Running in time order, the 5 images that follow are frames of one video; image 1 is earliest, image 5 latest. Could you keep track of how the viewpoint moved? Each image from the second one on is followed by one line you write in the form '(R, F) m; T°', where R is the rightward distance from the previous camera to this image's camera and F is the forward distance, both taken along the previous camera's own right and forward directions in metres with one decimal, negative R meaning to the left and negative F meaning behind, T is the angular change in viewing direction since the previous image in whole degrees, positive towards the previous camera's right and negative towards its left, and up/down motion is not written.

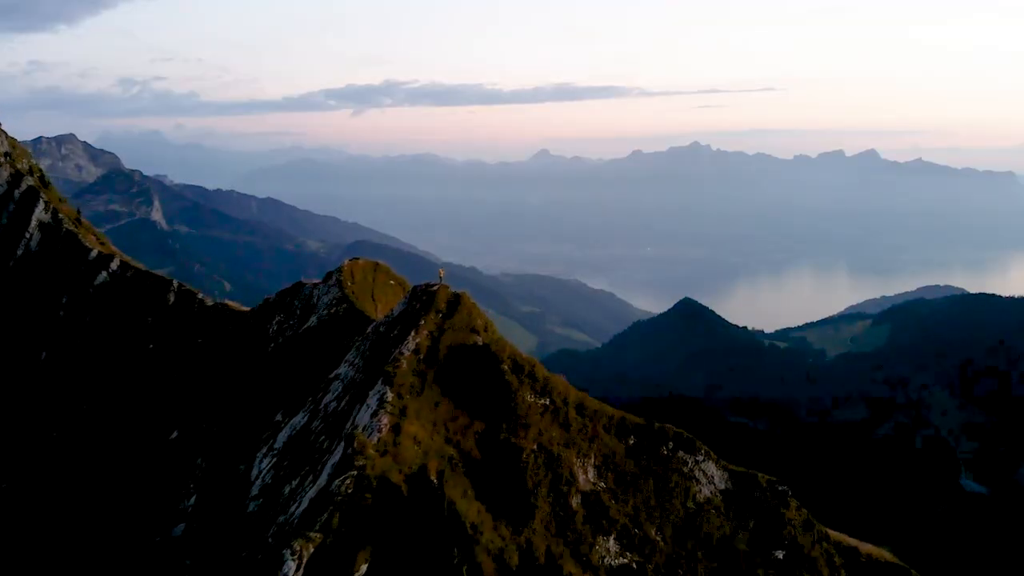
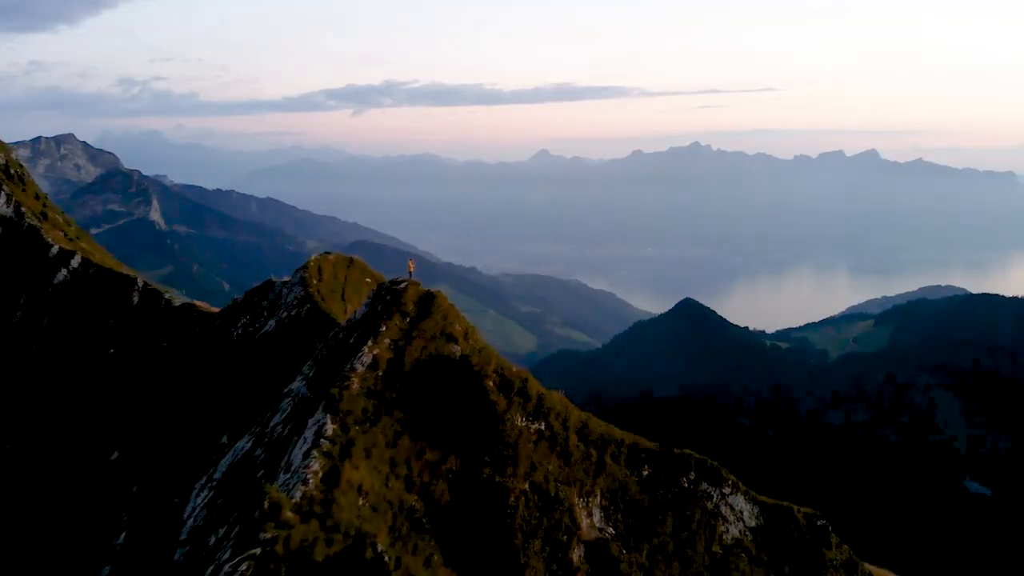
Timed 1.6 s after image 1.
(+0.8, +8.0) m; 0°
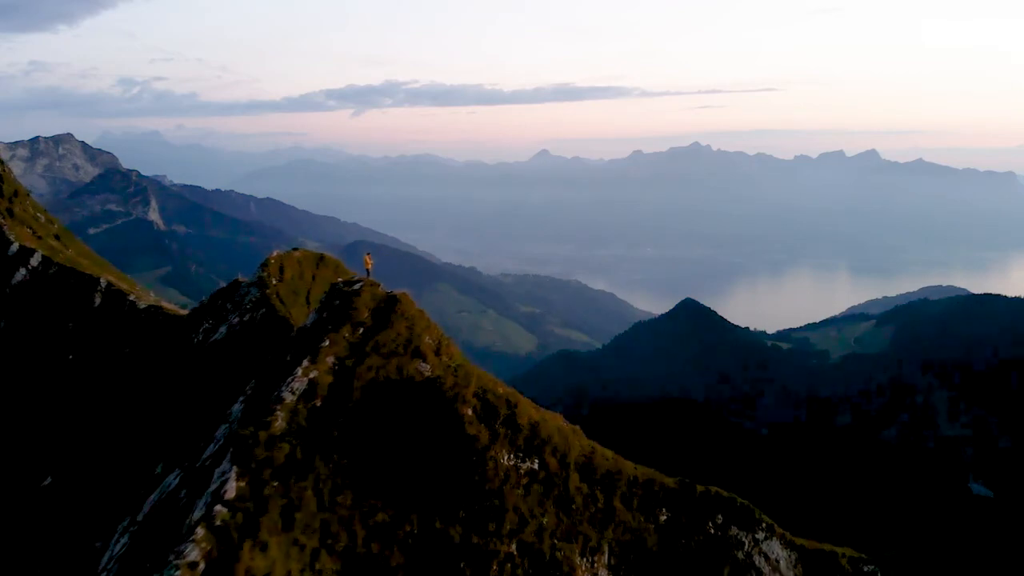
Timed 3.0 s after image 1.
(+0.7, +7.0) m; 0°
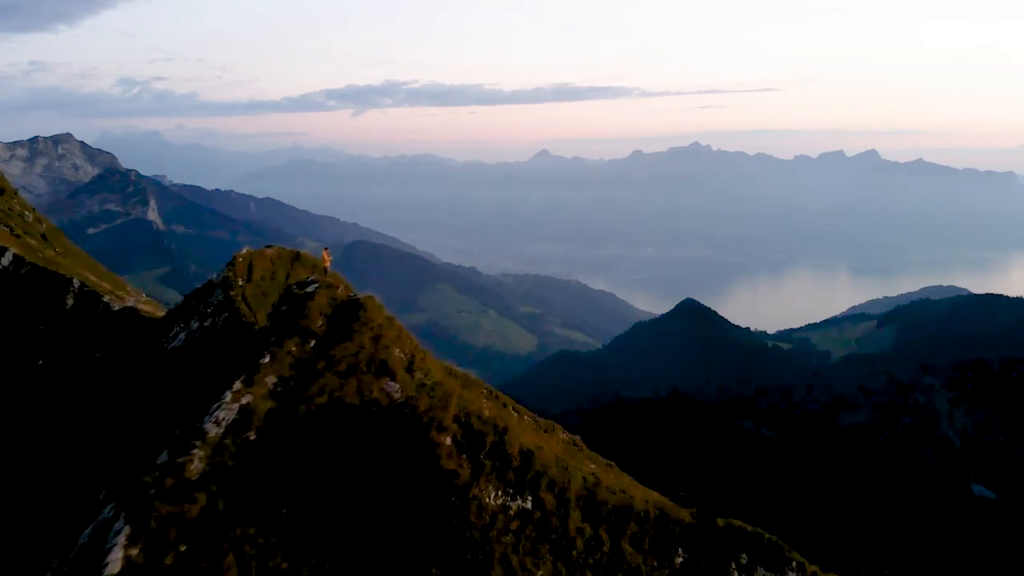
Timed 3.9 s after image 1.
(+0.4, +4.4) m; 0°
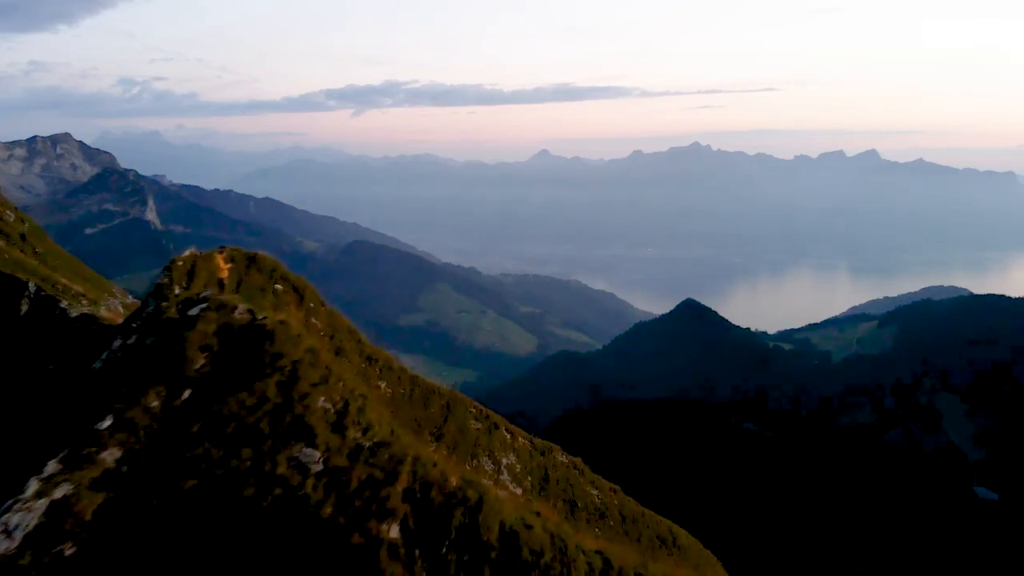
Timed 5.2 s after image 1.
(+0.6, +6.4) m; 0°
